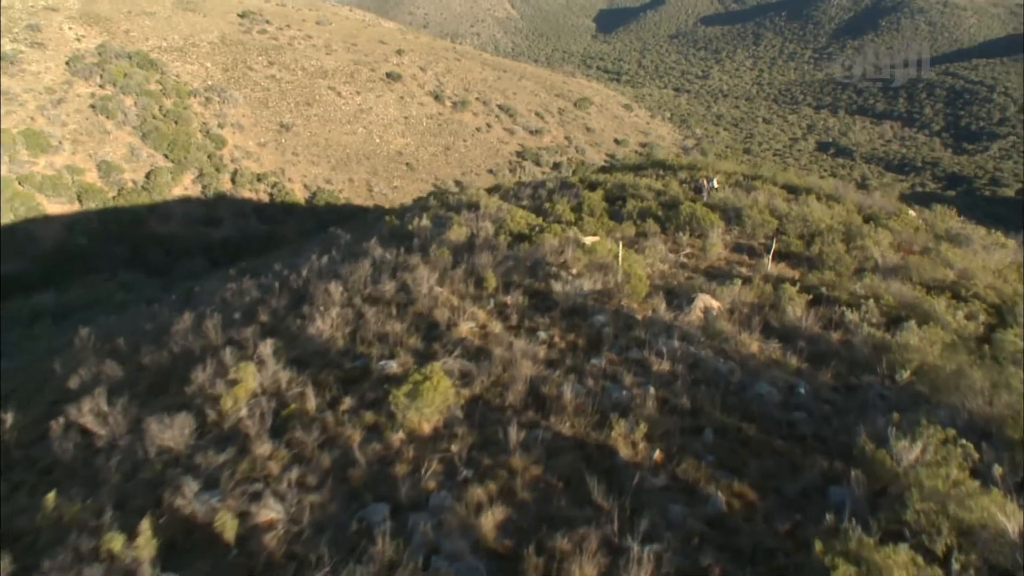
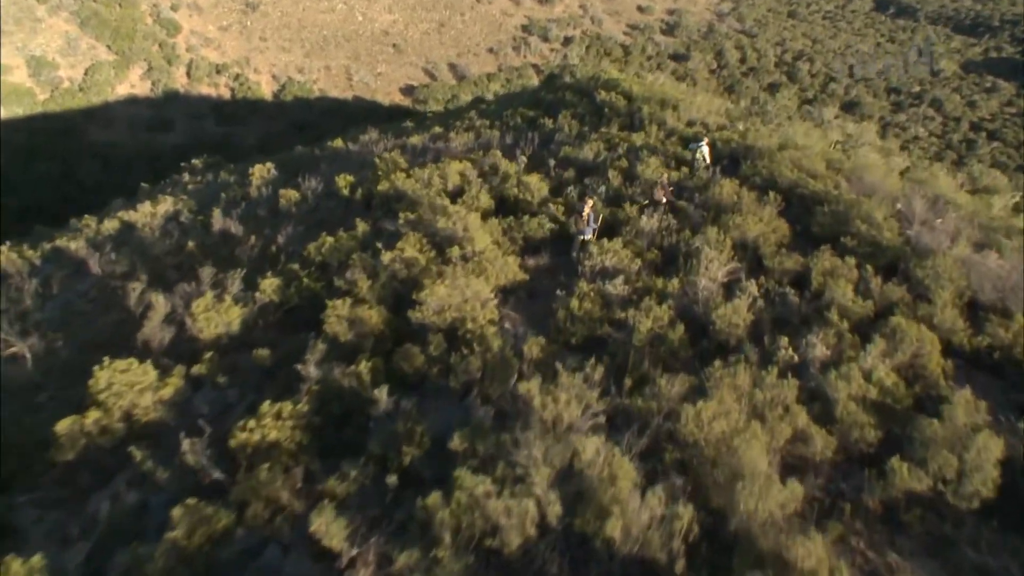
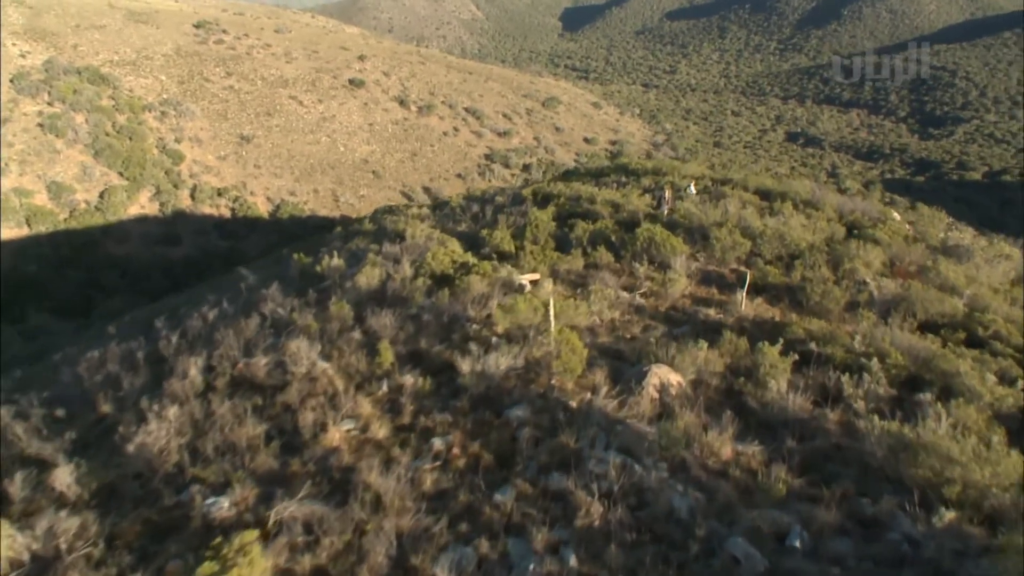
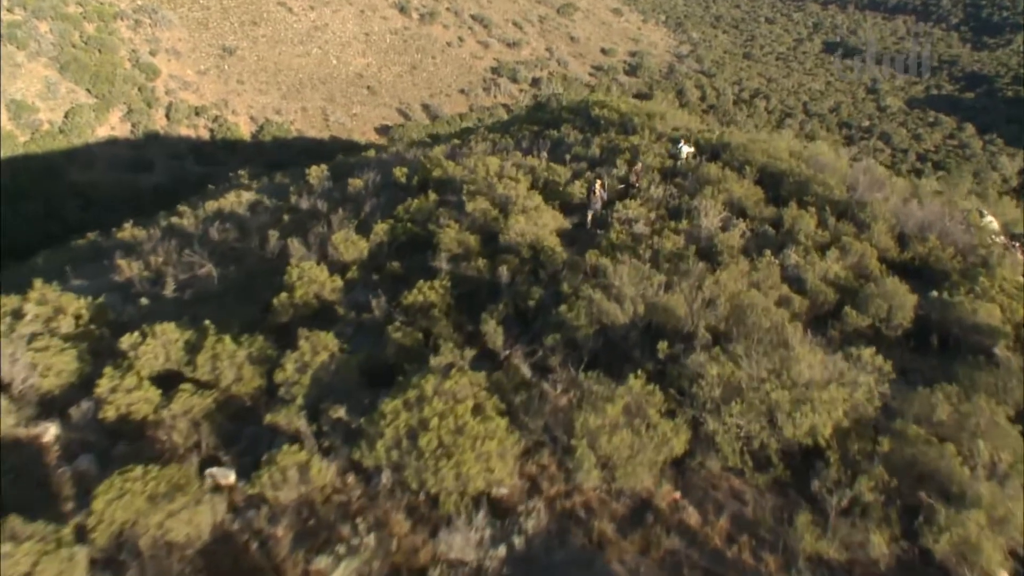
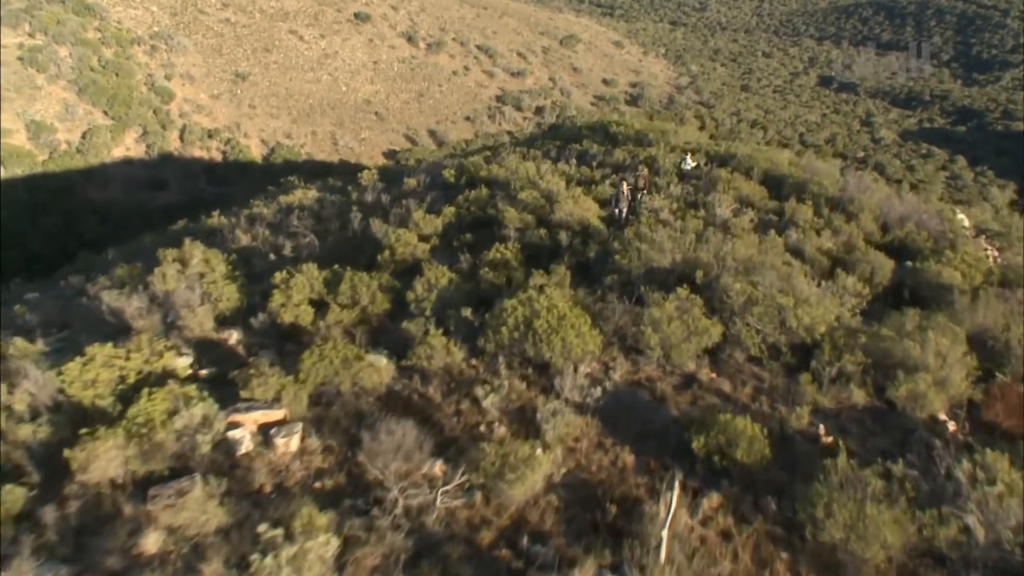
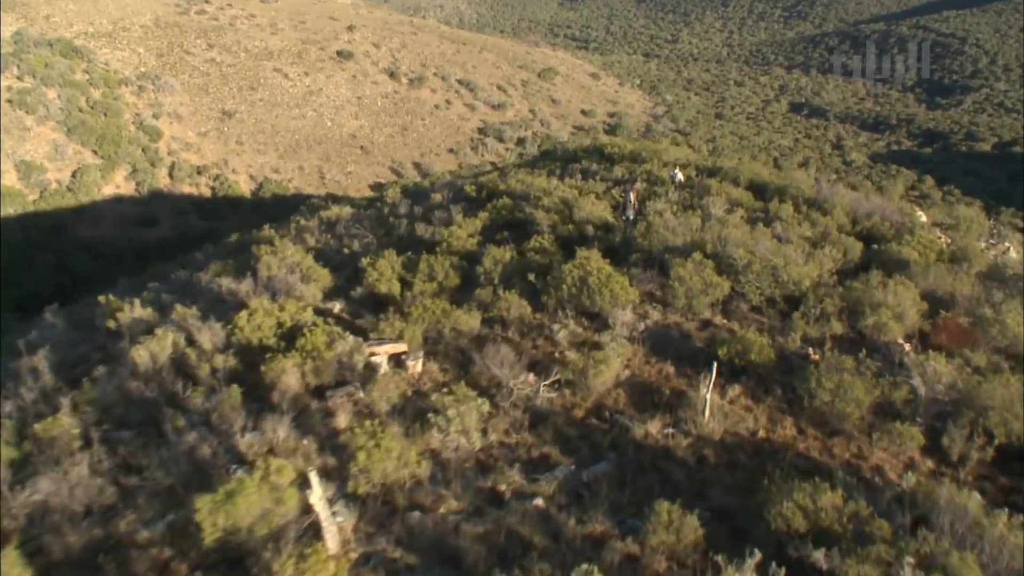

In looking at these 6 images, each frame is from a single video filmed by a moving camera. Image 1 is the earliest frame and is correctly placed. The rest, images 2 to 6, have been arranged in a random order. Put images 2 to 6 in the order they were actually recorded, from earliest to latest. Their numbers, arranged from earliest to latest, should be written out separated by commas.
3, 6, 5, 4, 2
